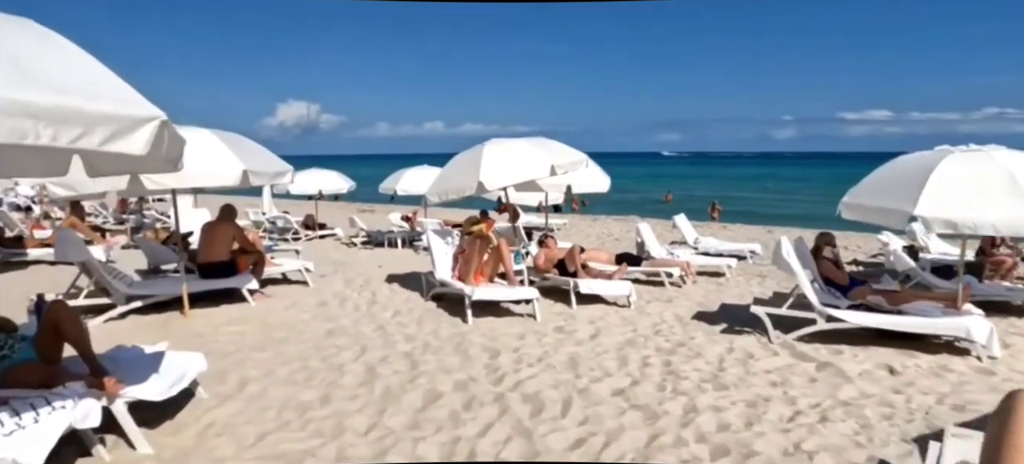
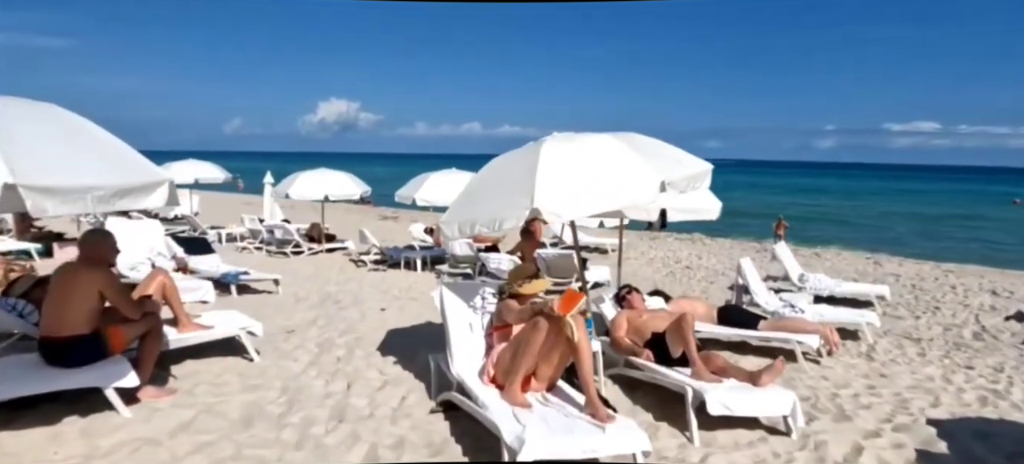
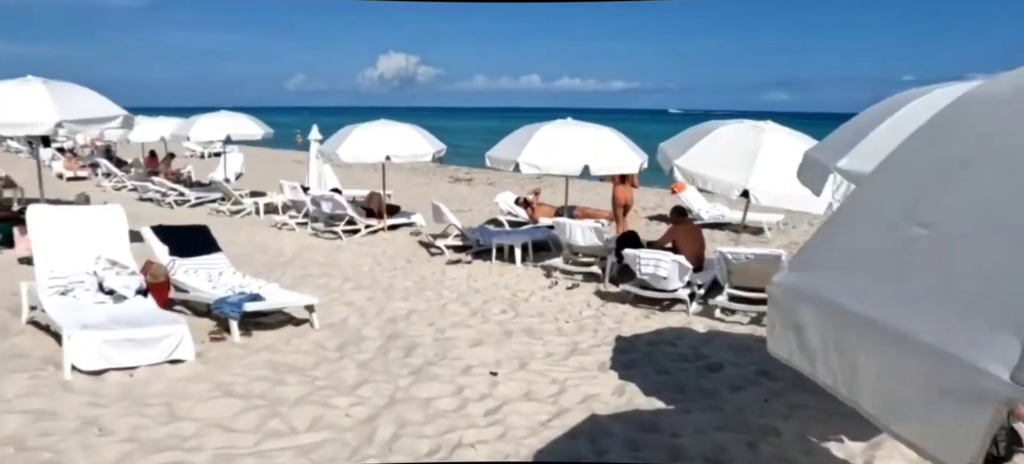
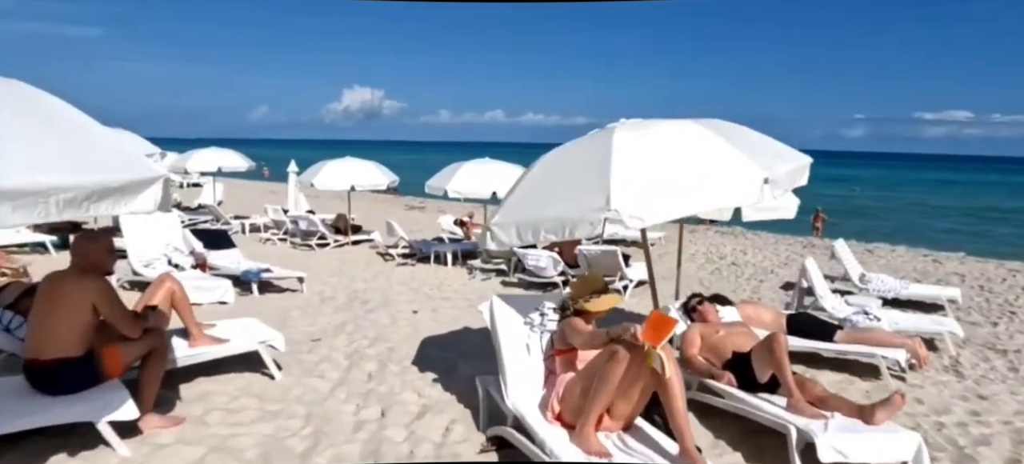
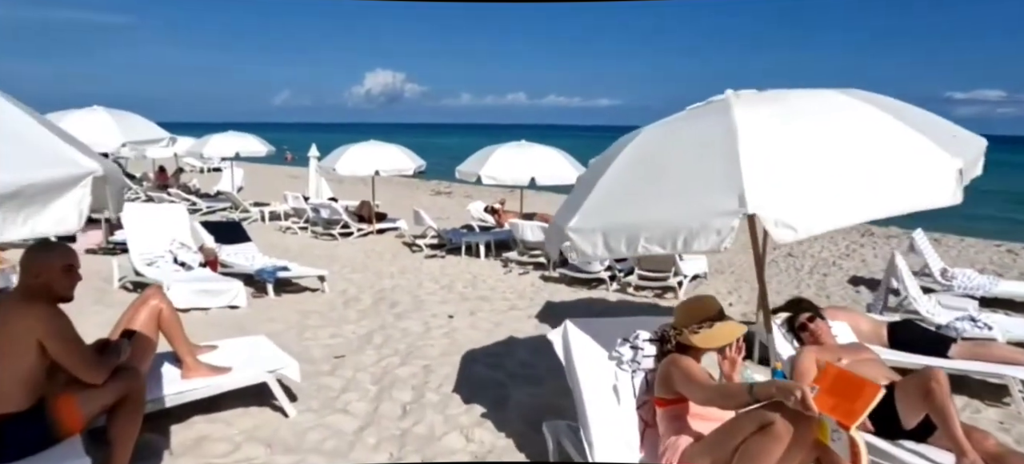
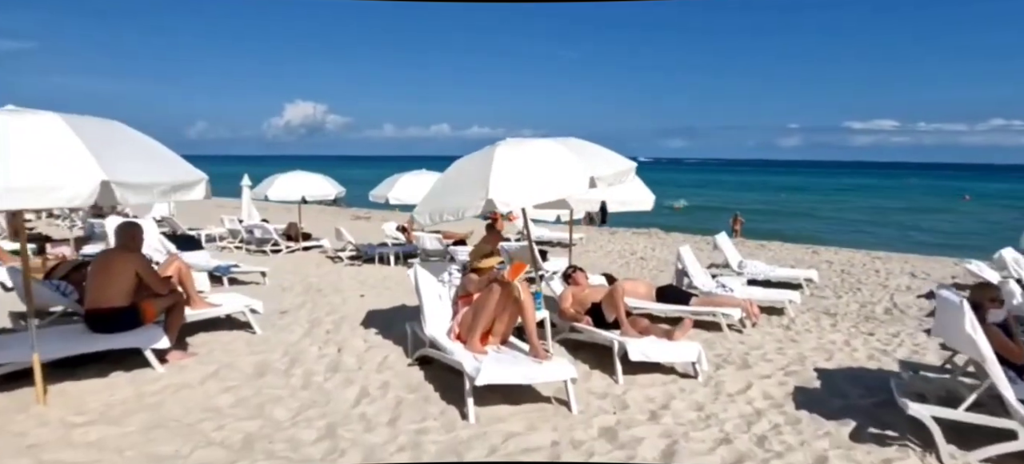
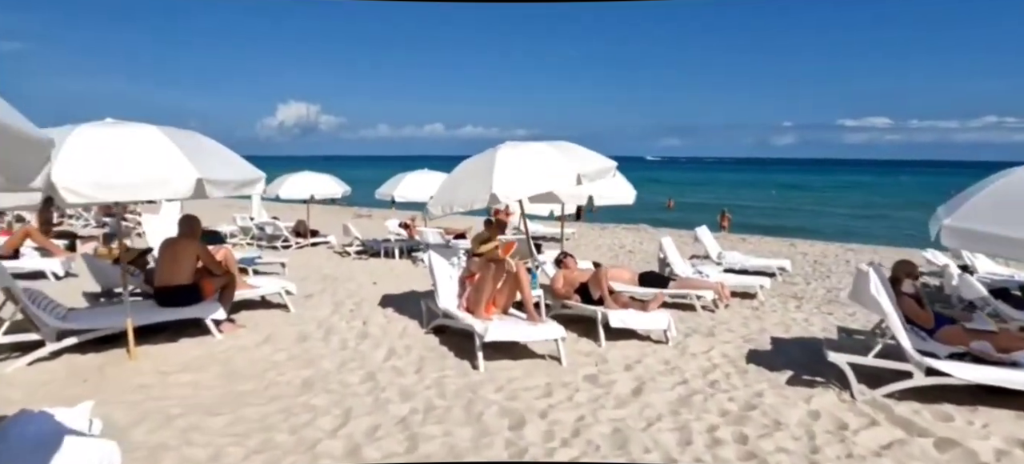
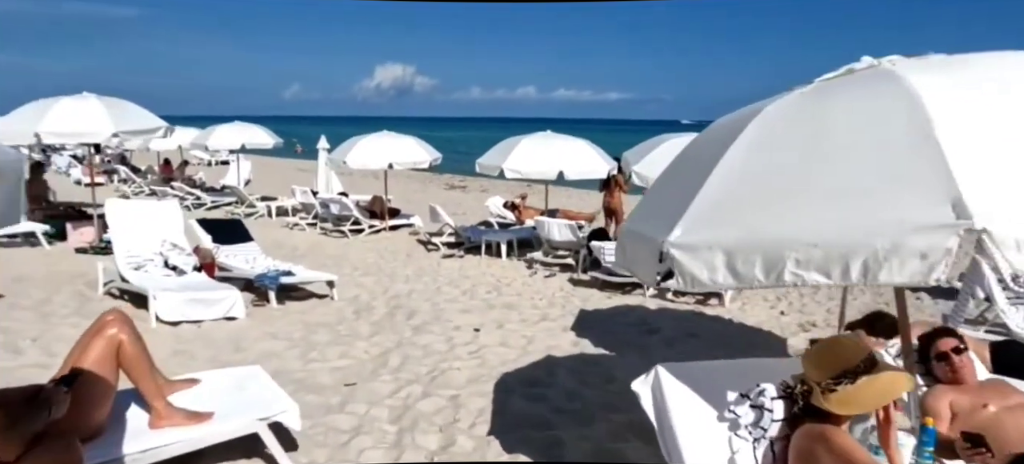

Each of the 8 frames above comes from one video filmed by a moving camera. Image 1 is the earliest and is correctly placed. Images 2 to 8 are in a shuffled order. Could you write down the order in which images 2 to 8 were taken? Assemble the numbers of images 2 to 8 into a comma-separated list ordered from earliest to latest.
7, 6, 2, 4, 5, 8, 3
